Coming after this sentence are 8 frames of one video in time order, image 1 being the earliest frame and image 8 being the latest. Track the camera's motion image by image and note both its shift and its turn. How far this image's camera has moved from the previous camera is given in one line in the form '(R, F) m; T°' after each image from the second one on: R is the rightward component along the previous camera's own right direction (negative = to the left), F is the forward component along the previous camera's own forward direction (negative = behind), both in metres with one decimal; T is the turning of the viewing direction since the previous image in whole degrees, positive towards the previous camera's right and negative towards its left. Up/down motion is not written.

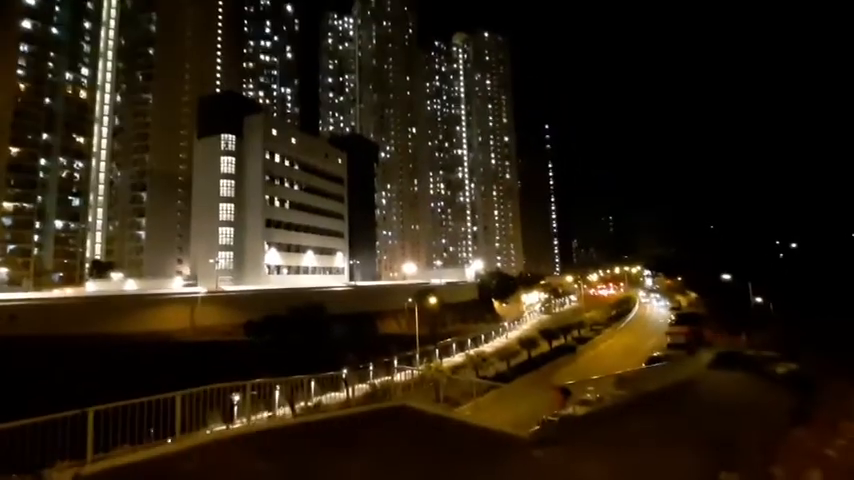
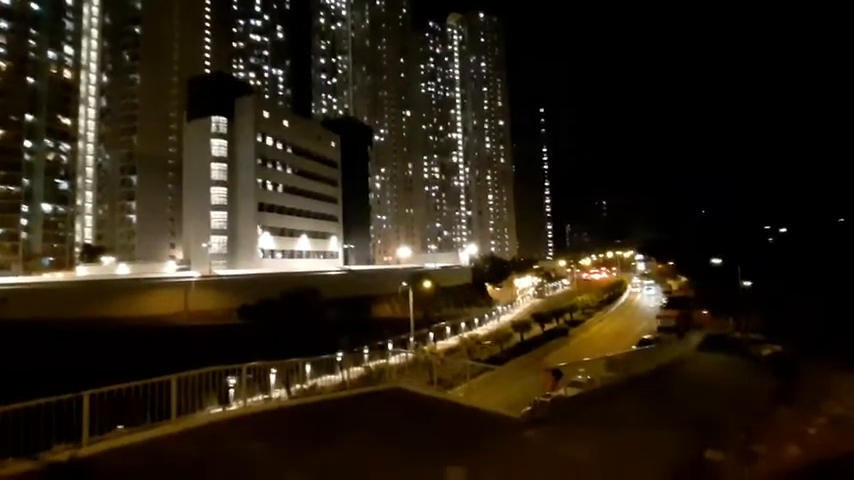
(0.0, 0.0) m; +1°
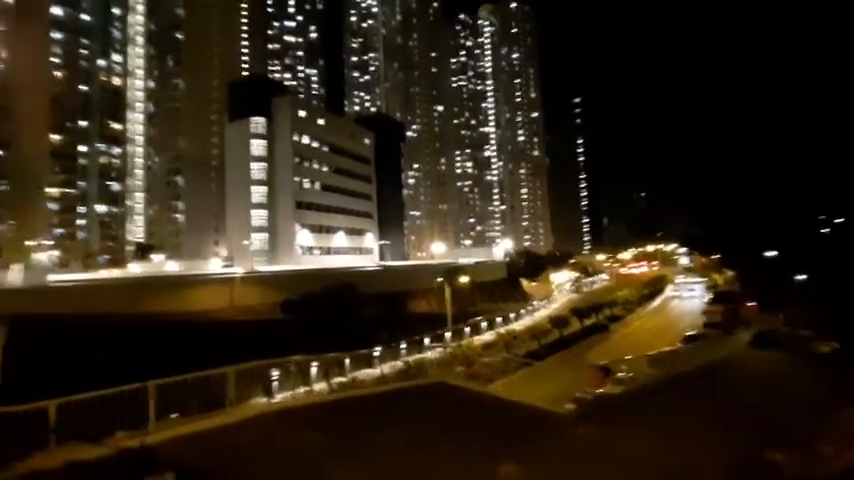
(-0.2, -0.2) m; -2°
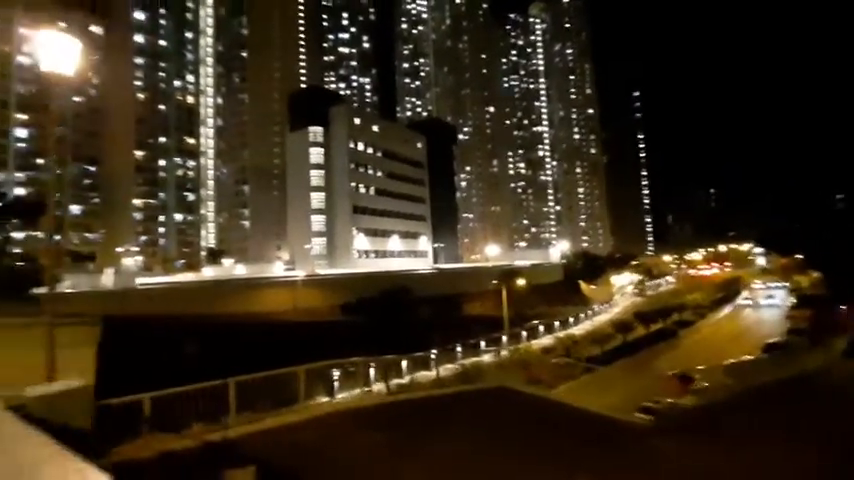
(-0.3, -0.1) m; -3°
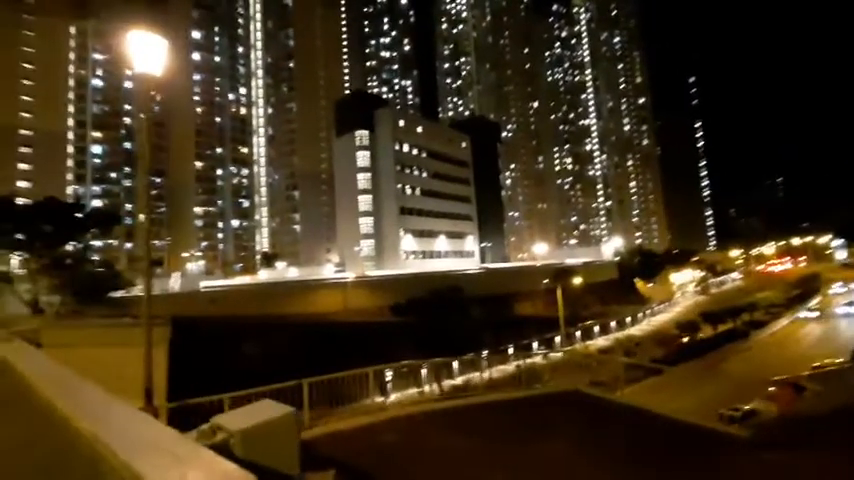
(0.0, -0.1) m; -4°
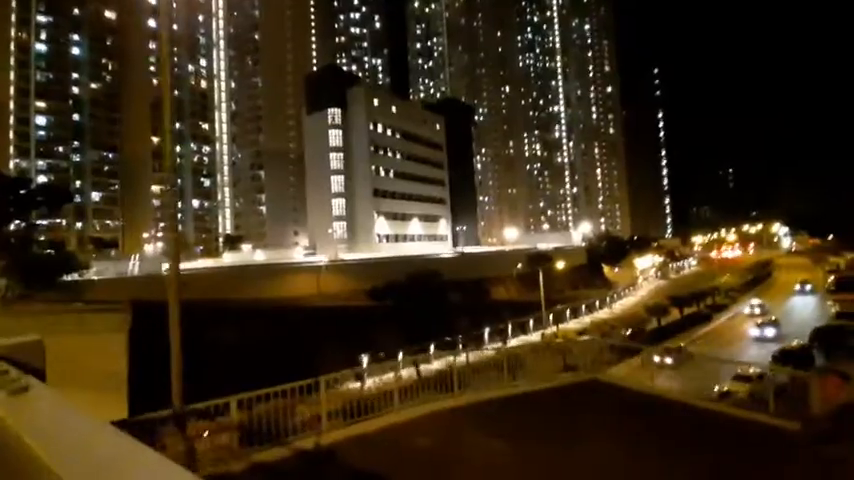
(-1.3, +0.3) m; +7°
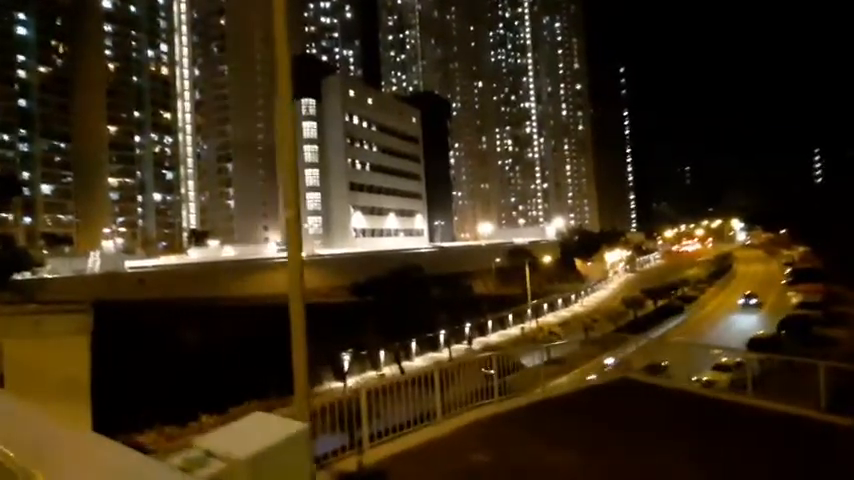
(-1.2, +0.4) m; +6°
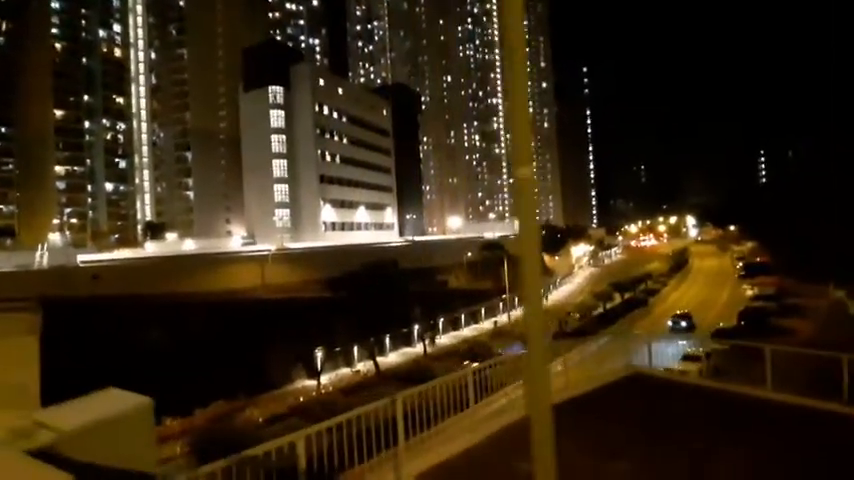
(-1.0, +0.4) m; +6°
